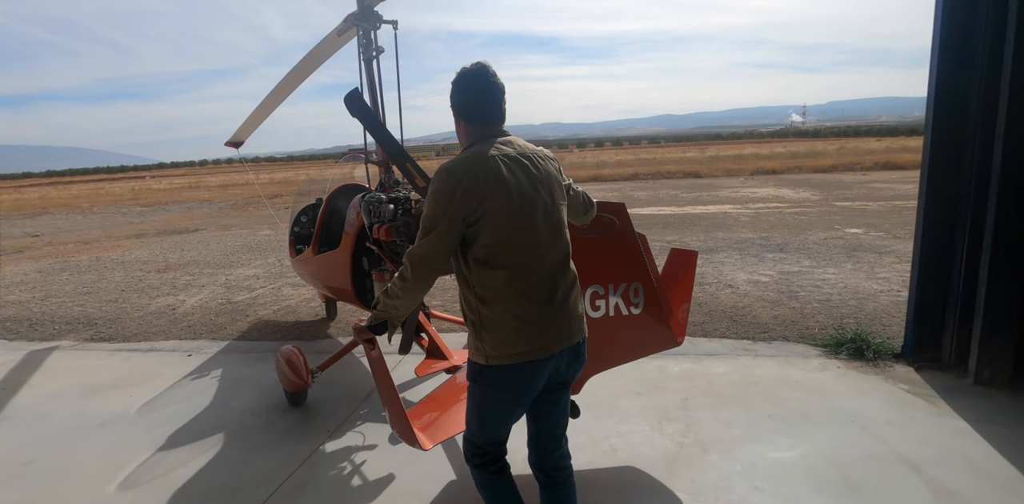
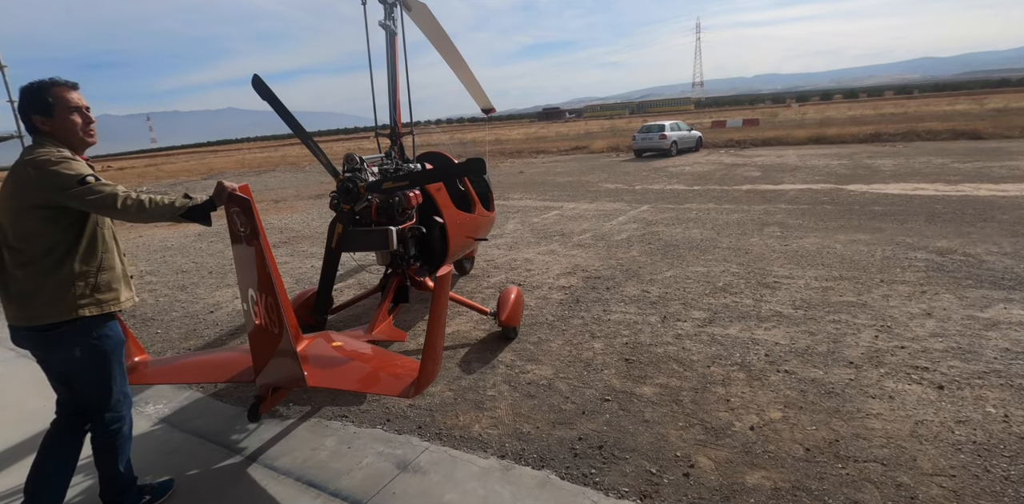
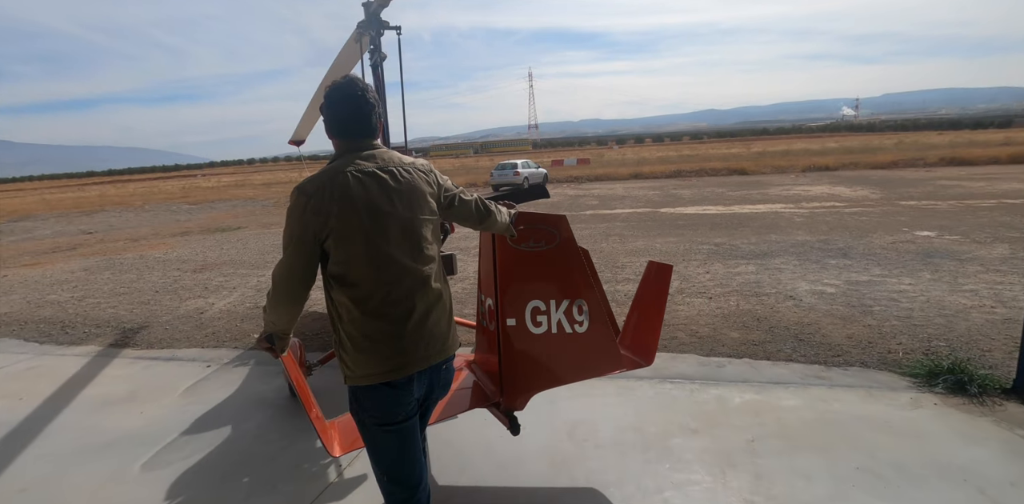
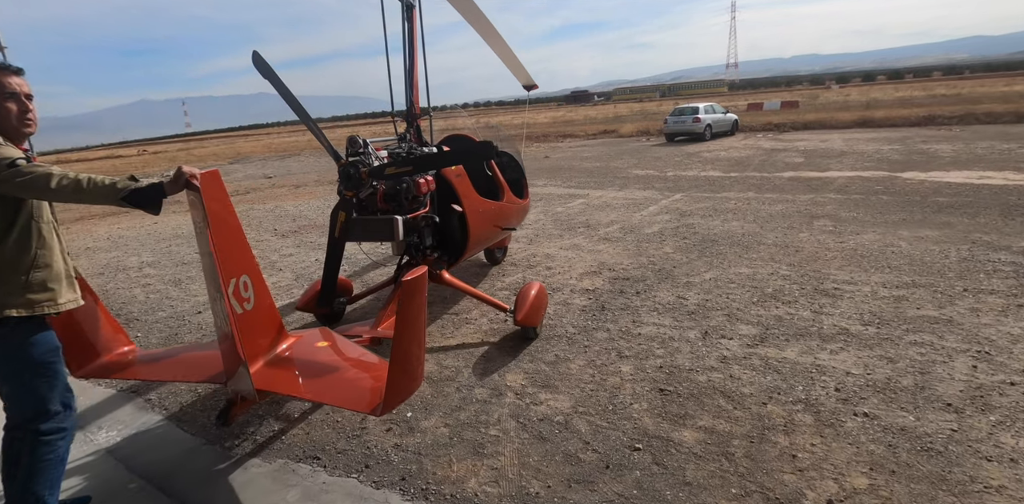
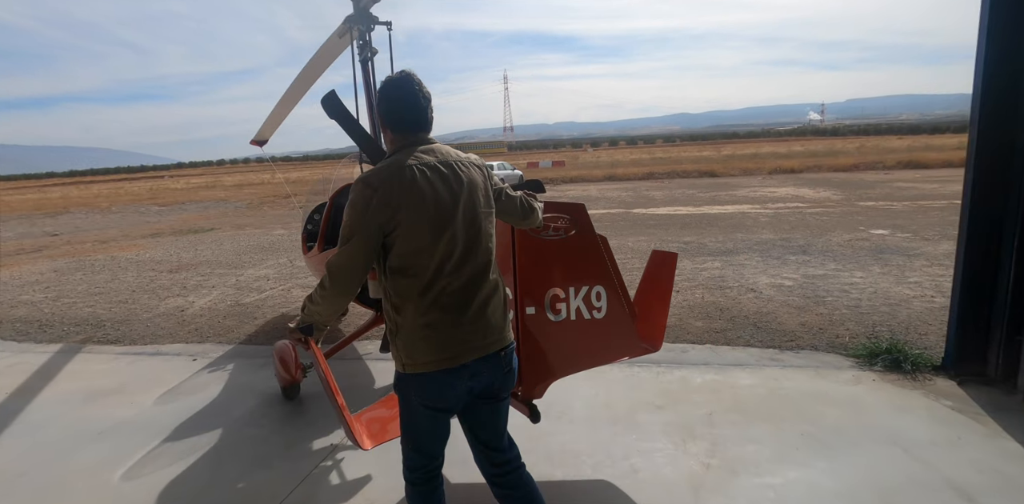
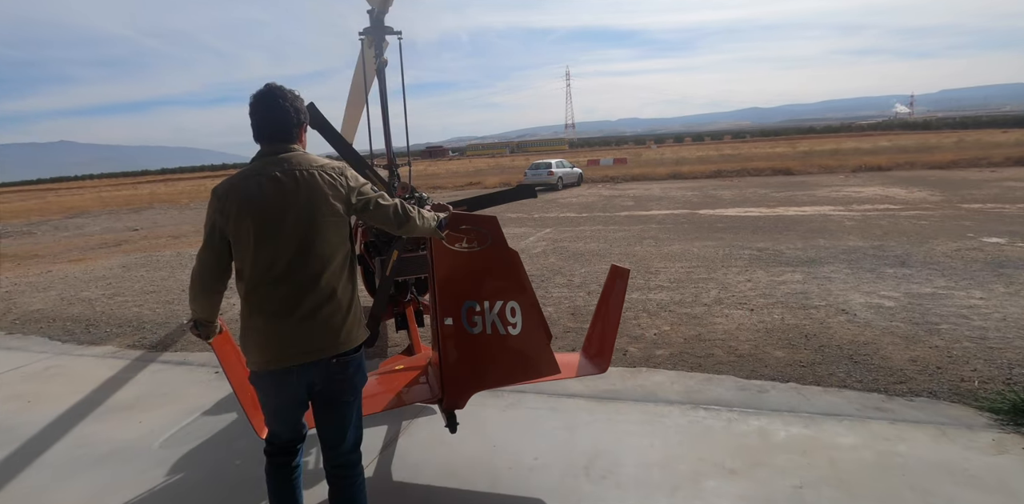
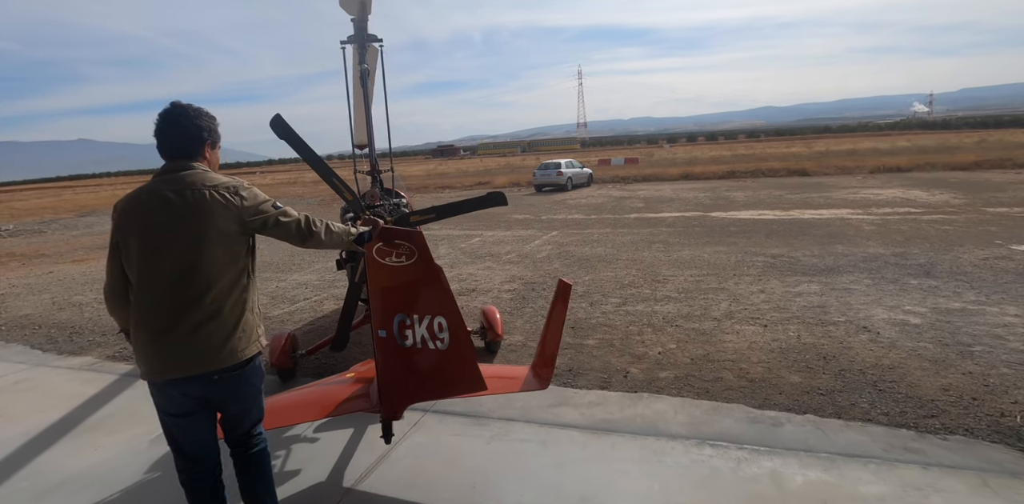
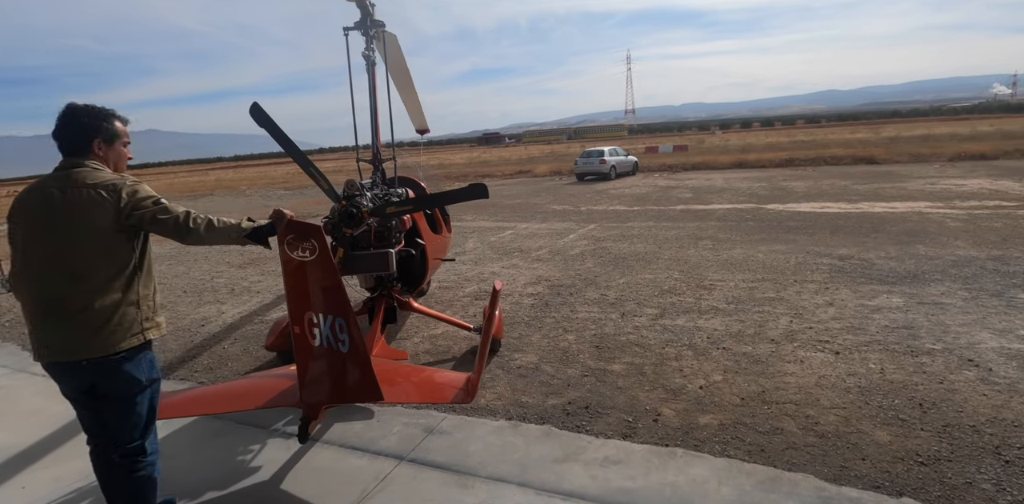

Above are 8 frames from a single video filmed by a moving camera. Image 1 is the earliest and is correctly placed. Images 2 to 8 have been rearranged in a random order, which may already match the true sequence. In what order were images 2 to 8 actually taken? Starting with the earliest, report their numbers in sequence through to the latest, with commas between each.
5, 3, 6, 7, 8, 2, 4
